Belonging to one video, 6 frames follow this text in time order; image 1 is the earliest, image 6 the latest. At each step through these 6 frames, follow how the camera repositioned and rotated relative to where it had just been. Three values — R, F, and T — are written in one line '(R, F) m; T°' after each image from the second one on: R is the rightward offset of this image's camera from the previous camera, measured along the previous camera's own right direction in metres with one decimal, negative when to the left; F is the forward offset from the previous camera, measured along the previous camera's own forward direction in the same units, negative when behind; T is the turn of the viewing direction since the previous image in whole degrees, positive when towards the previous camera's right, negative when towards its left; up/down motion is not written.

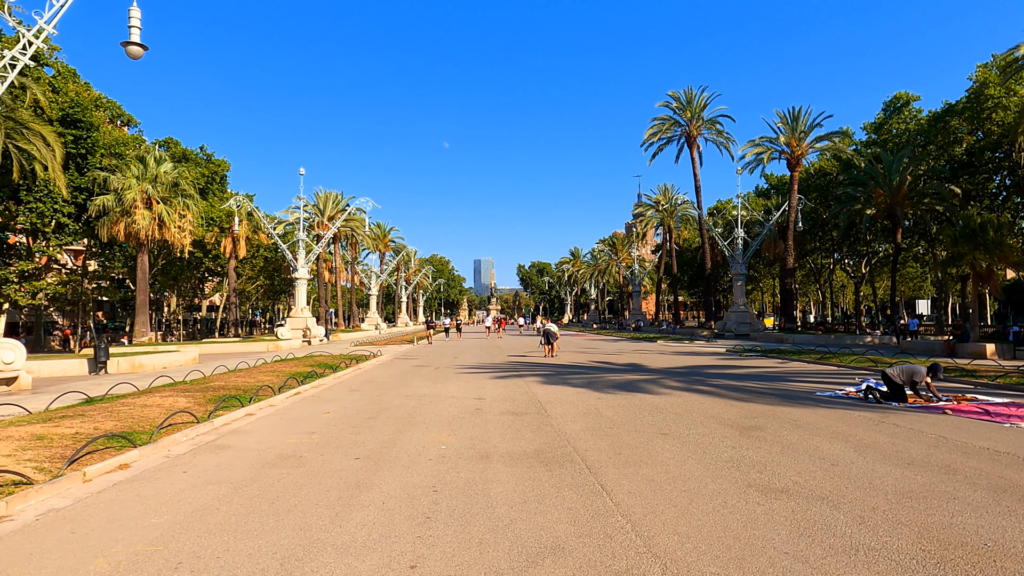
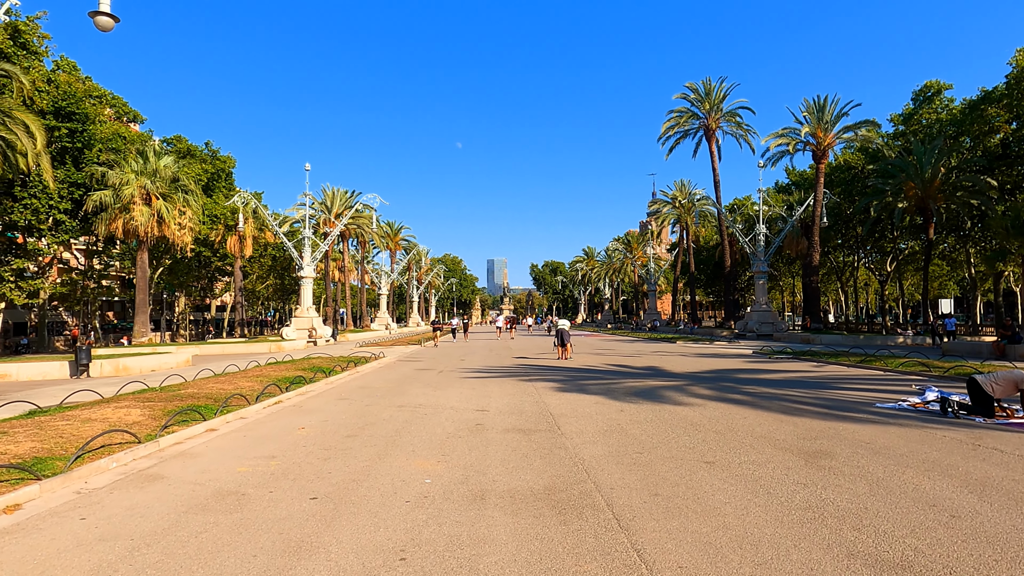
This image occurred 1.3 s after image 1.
(+0.1, +1.7) m; -1°
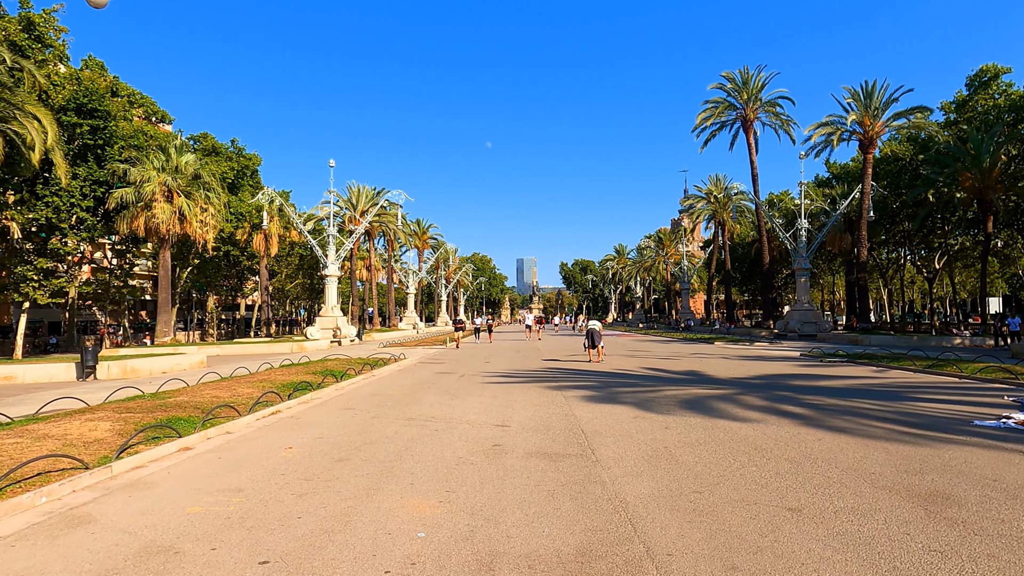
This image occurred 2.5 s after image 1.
(+0.1, +1.5) m; -3°
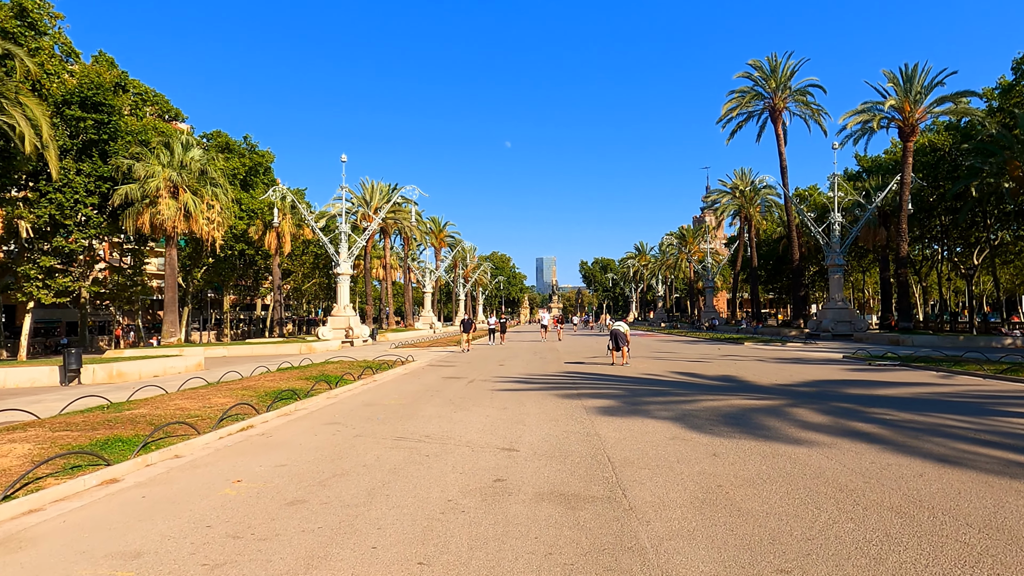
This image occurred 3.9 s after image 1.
(+0.1, +1.7) m; -2°
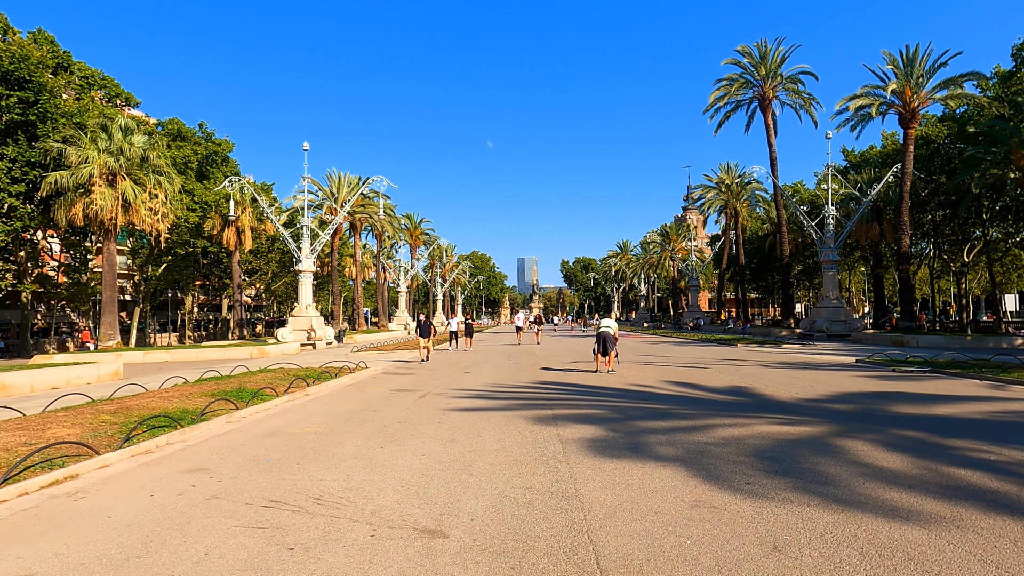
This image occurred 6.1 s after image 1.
(+0.4, +2.9) m; +2°
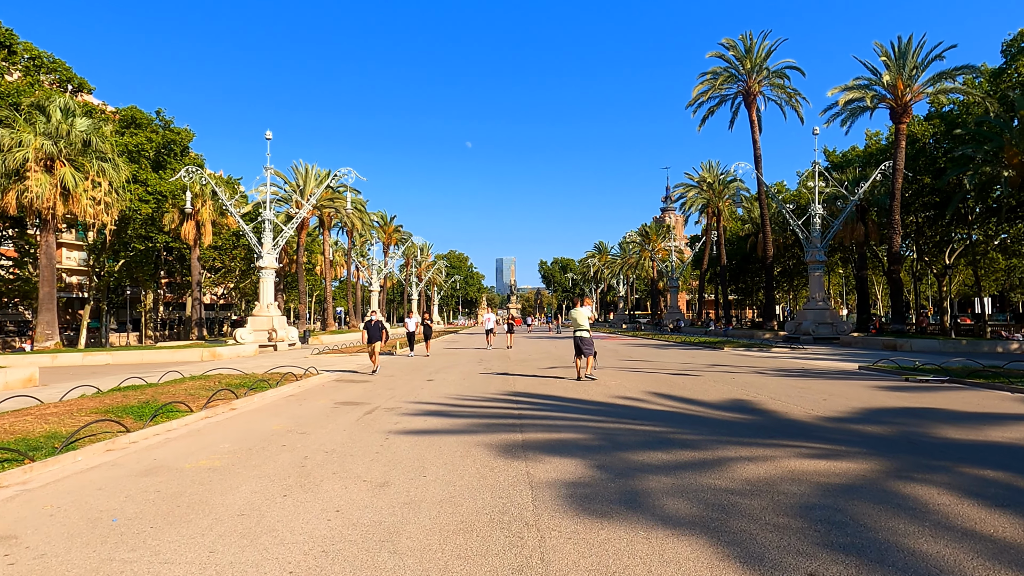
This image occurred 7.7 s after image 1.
(+0.2, +2.0) m; +2°
